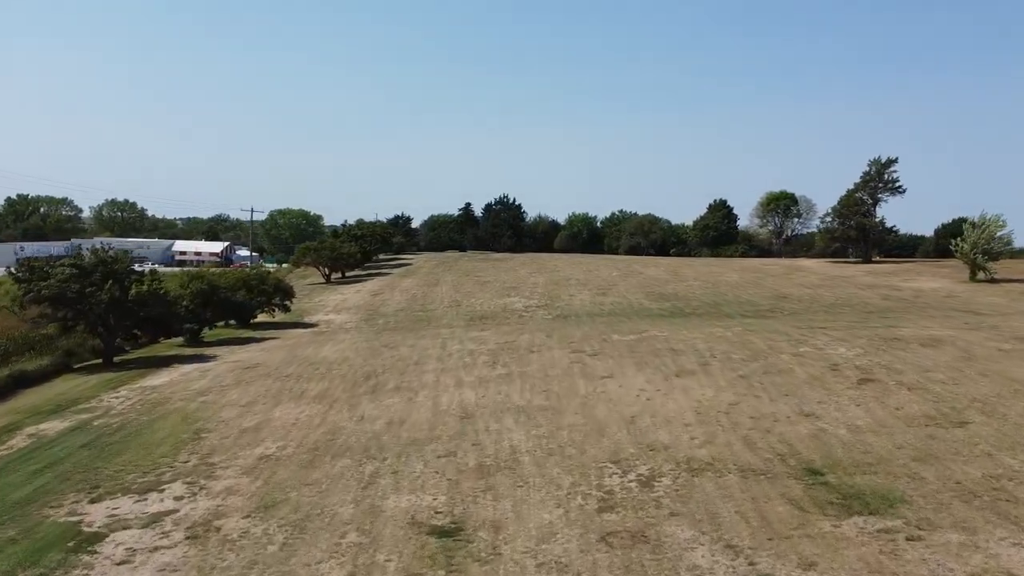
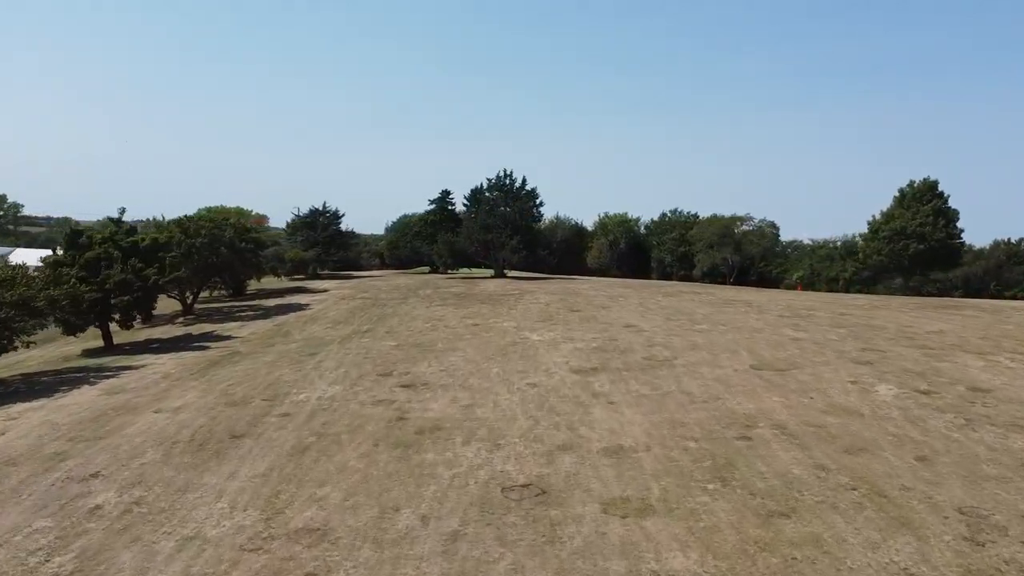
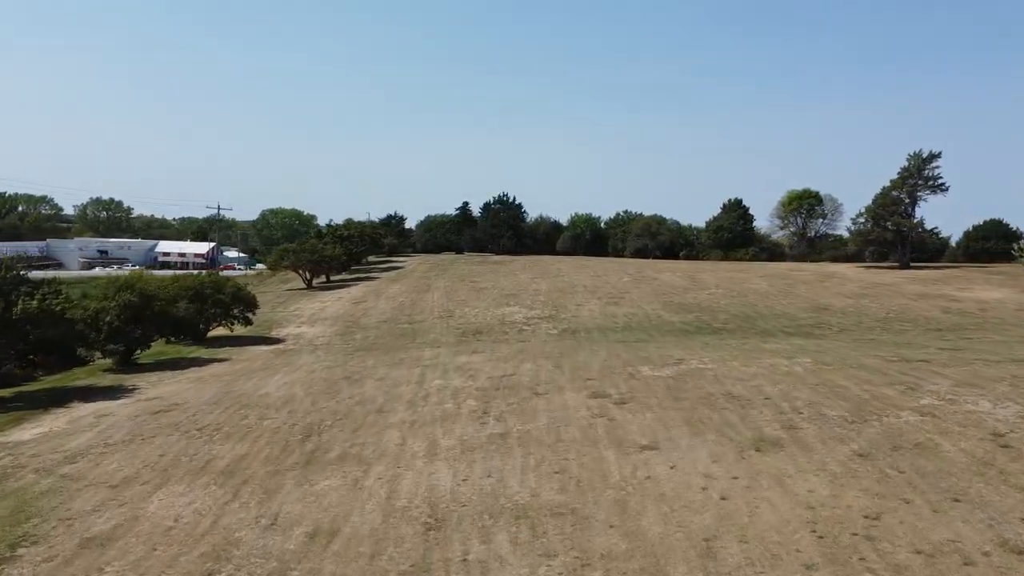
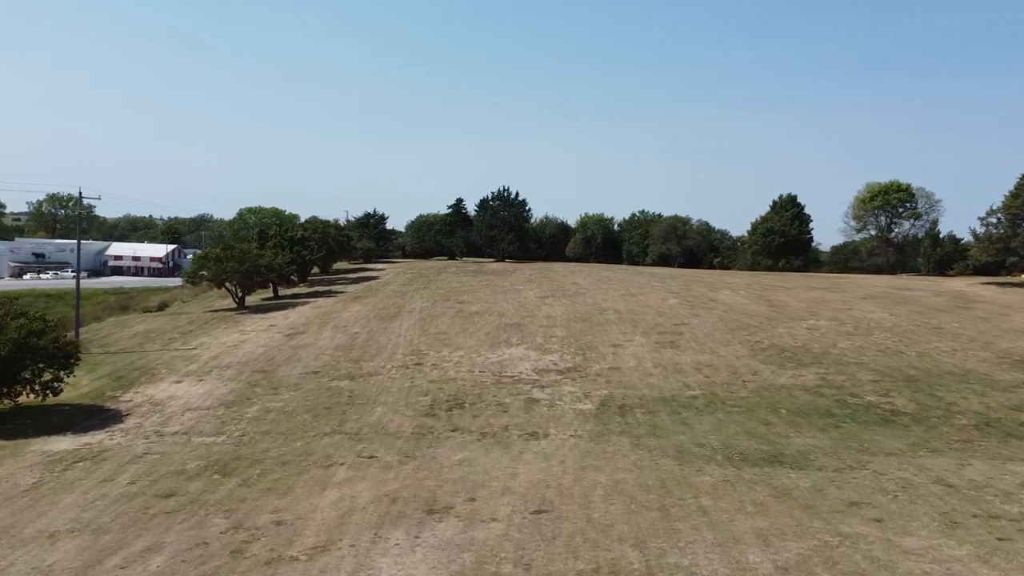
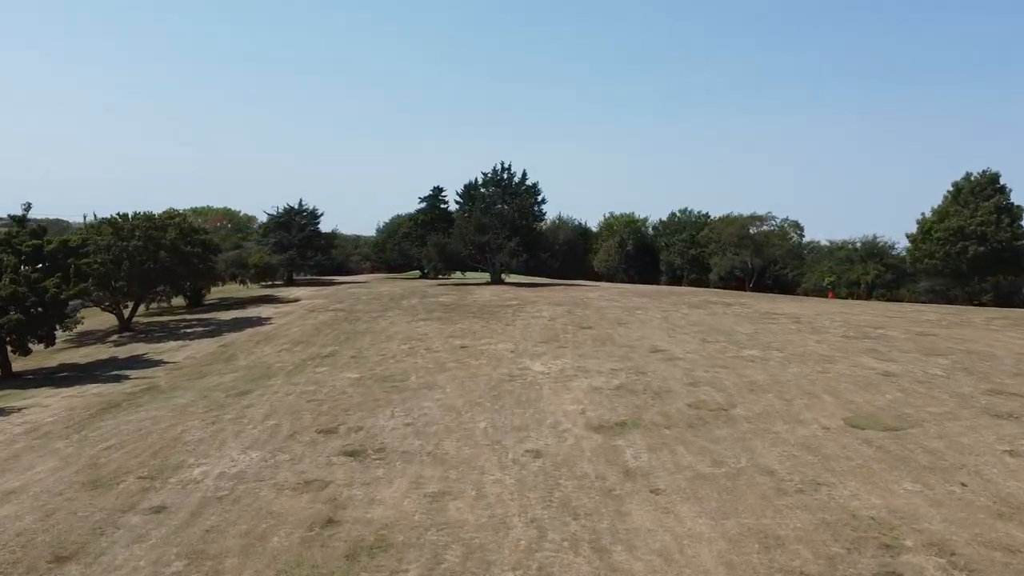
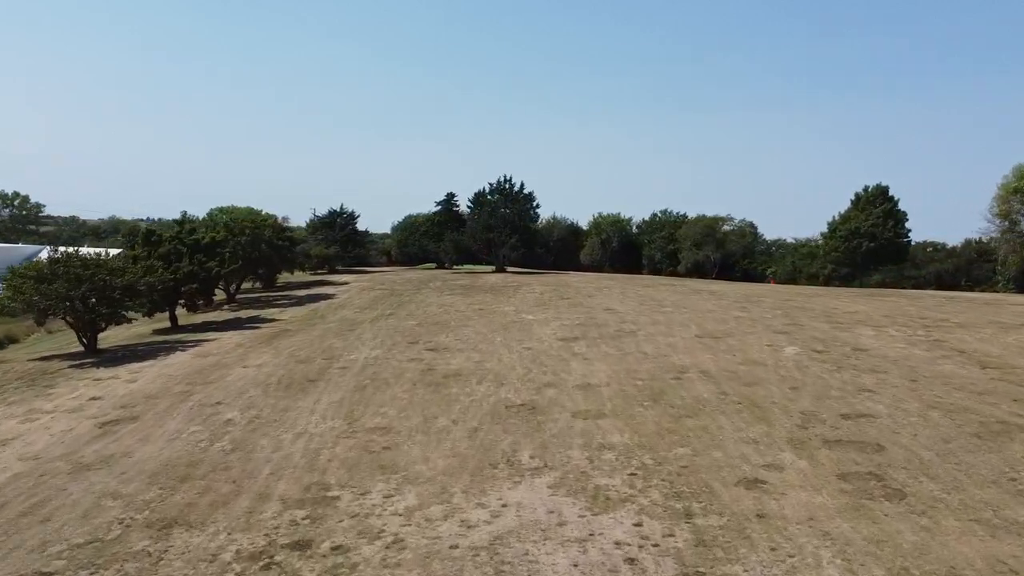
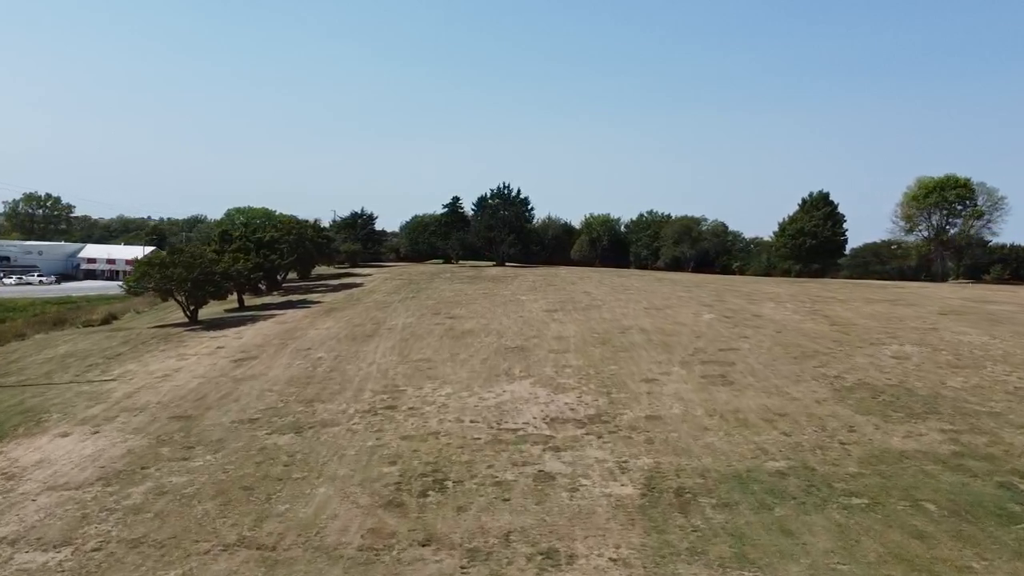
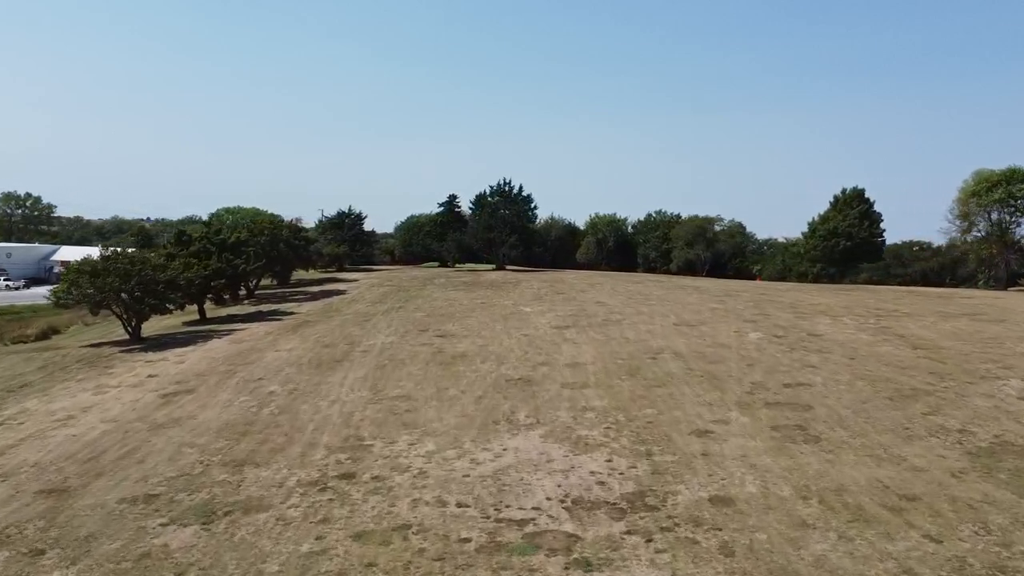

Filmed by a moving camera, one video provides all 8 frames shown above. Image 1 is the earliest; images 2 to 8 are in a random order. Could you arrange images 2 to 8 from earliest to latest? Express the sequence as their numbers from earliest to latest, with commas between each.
3, 4, 7, 8, 6, 2, 5
